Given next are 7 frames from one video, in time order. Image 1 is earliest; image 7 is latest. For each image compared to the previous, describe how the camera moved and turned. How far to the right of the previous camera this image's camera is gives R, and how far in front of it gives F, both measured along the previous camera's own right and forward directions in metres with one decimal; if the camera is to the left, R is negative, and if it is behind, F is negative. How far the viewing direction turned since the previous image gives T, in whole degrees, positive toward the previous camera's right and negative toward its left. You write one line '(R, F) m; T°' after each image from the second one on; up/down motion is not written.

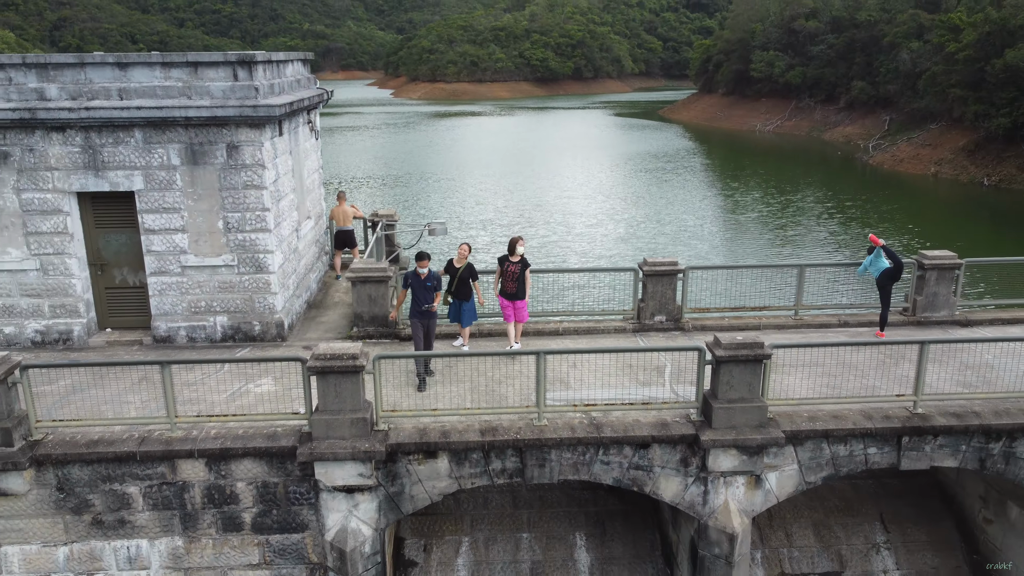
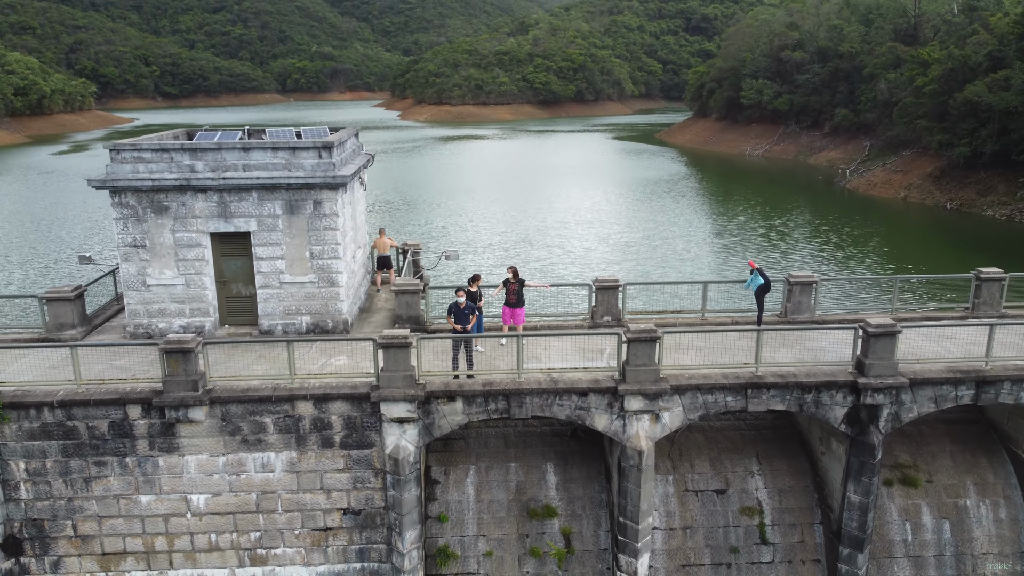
(+0.1, -2.9) m; 0°
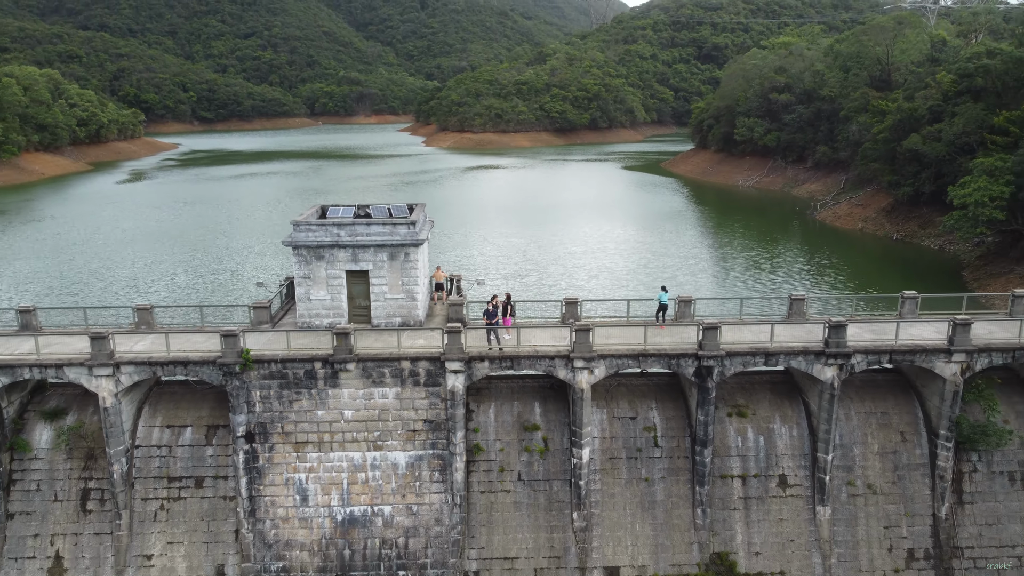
(+0.3, -6.9) m; -1°
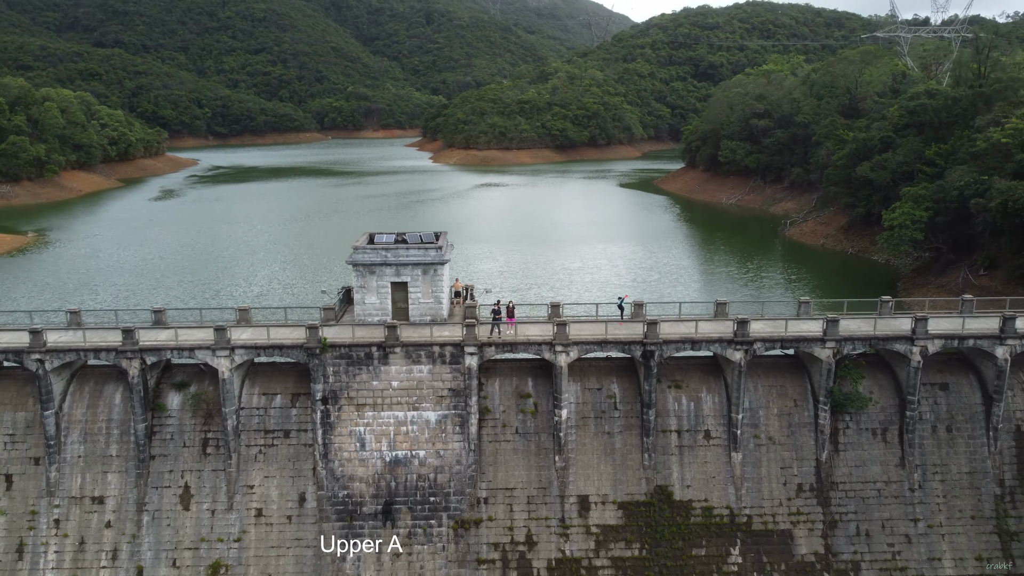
(+0.1, -6.0) m; 0°
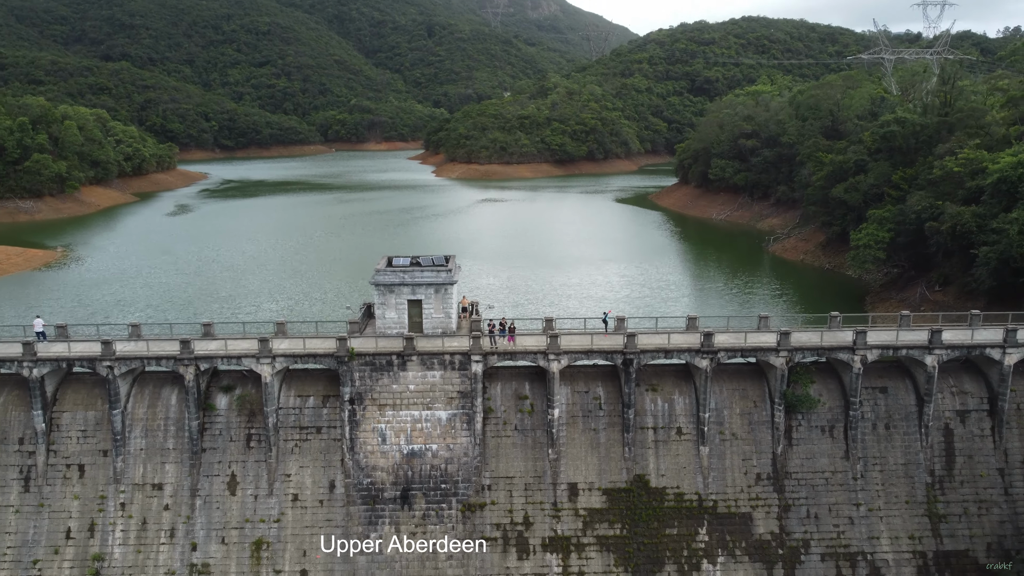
(0.0, -3.6) m; 0°
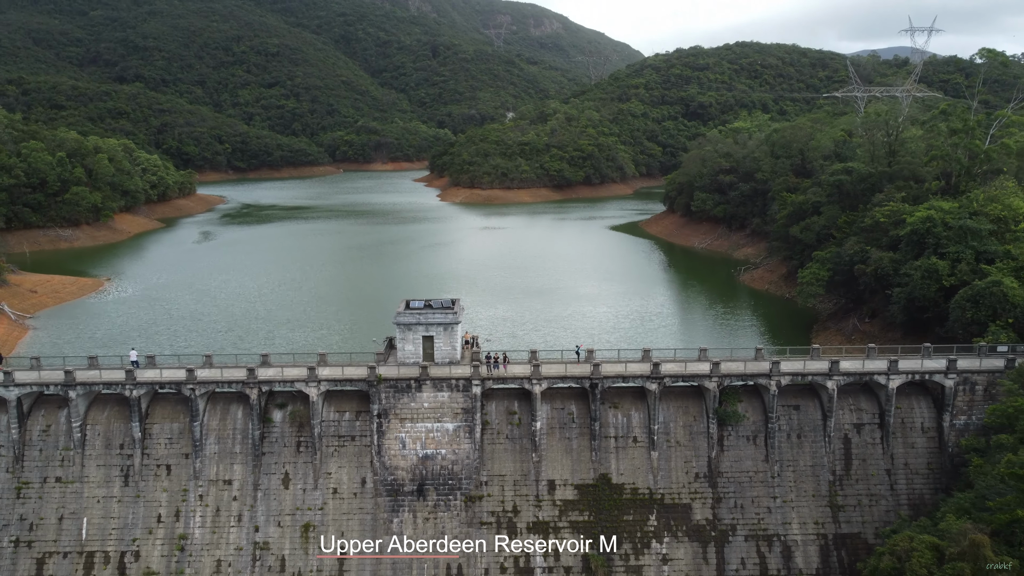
(+0.4, -7.0) m; 0°
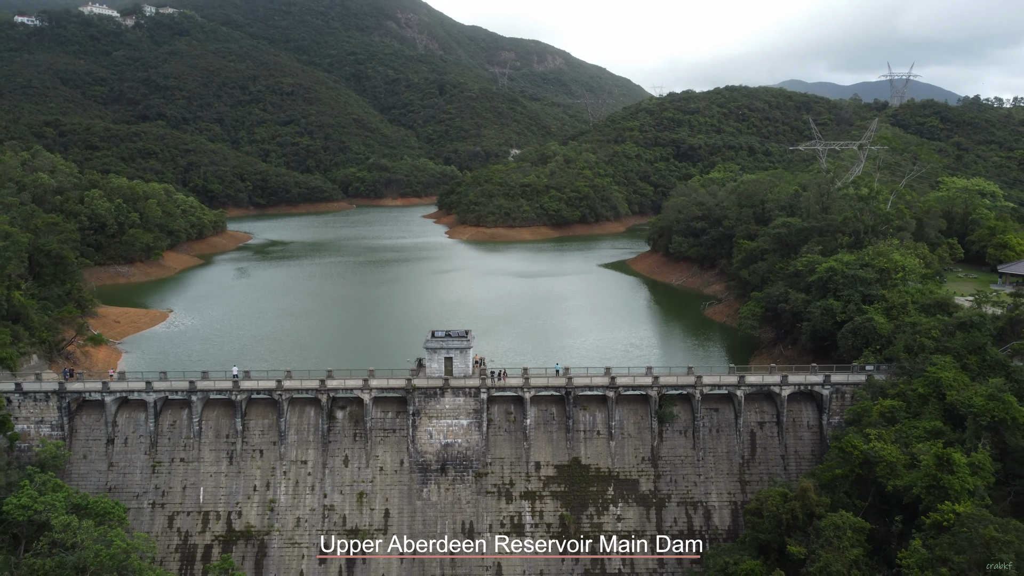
(+0.3, -12.4) m; 0°
